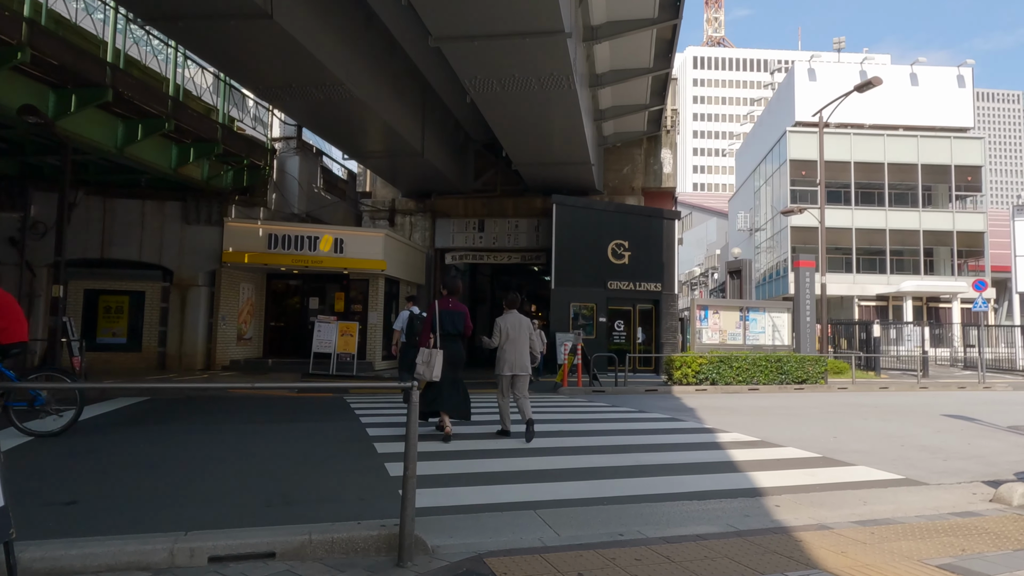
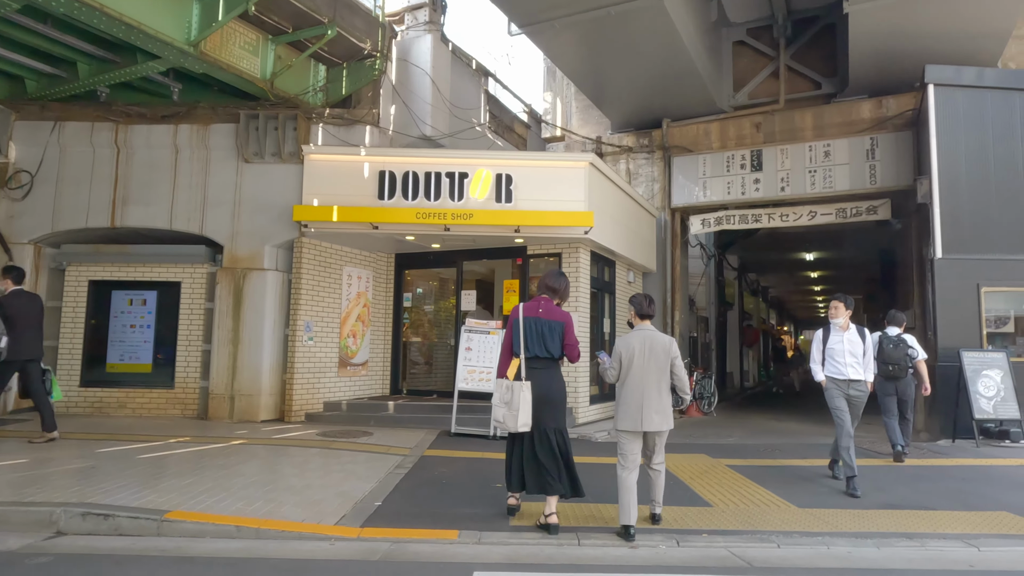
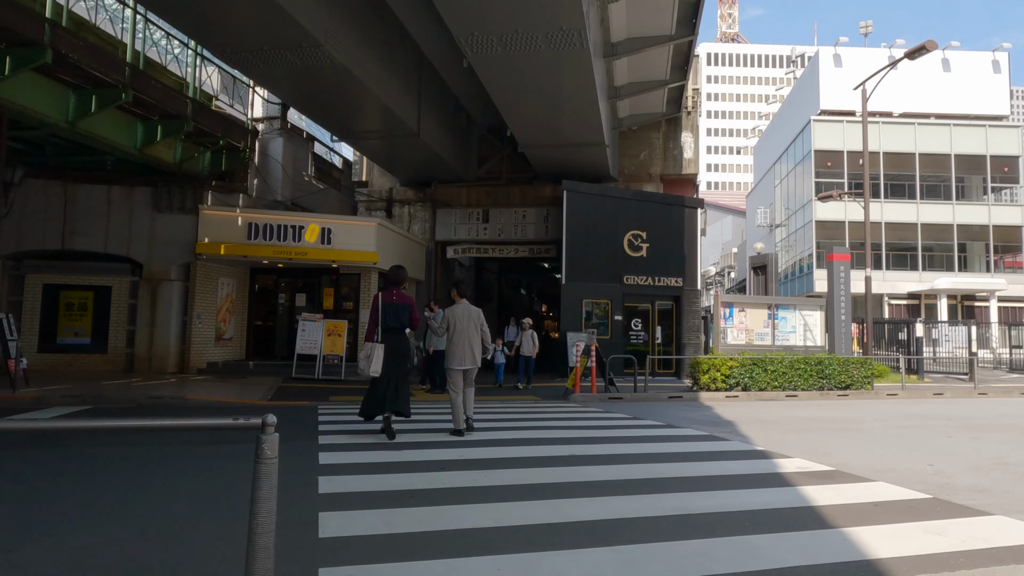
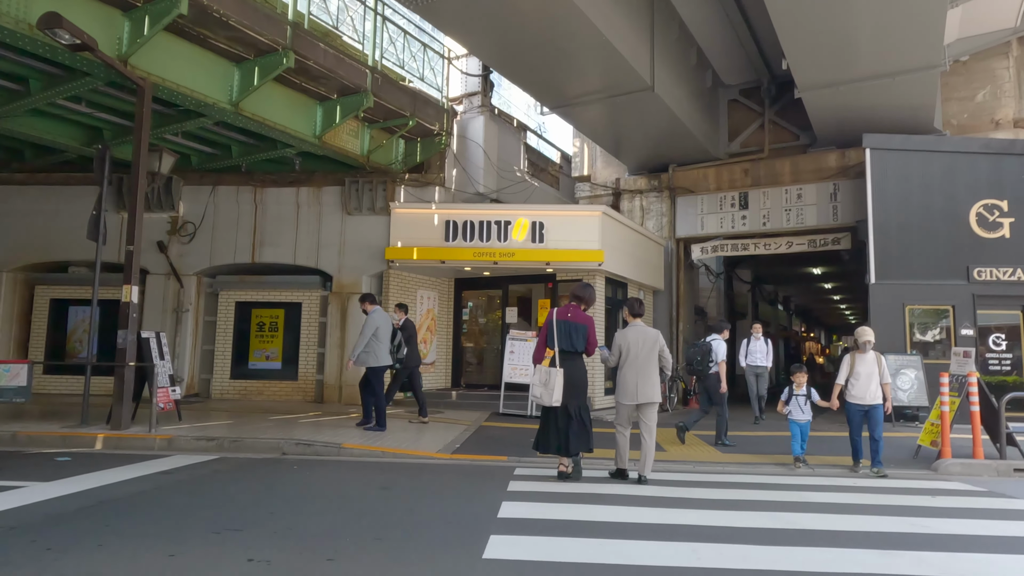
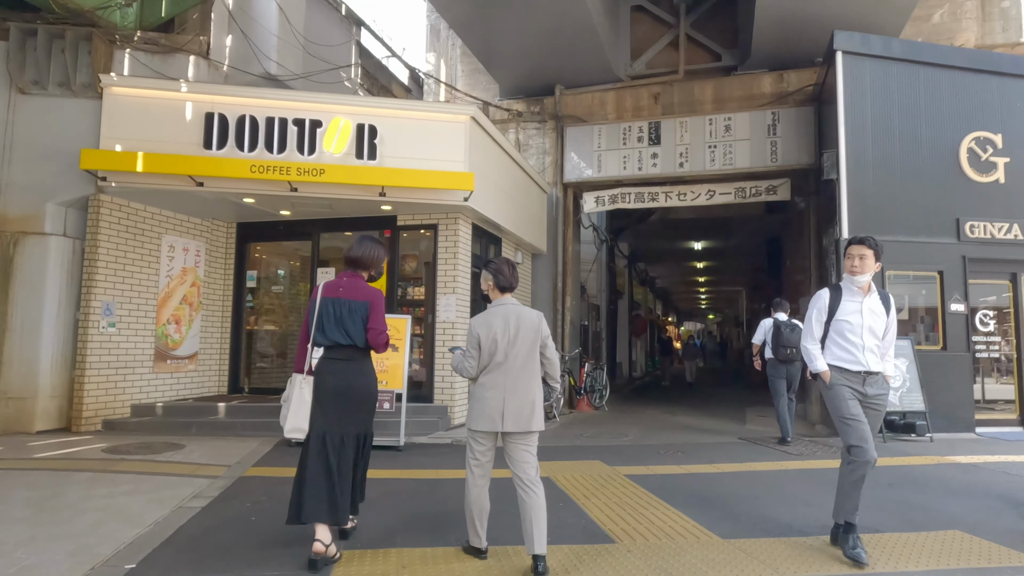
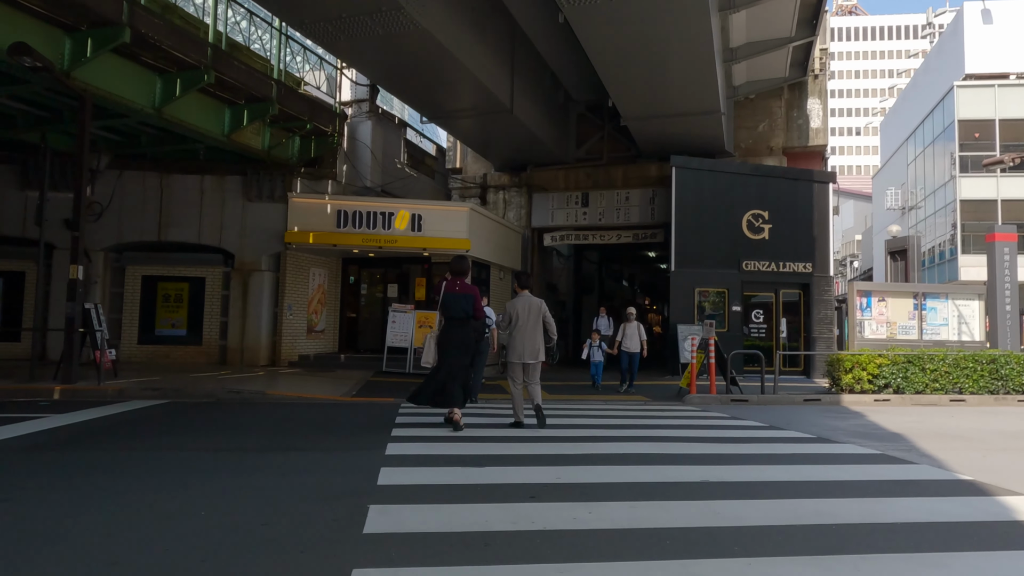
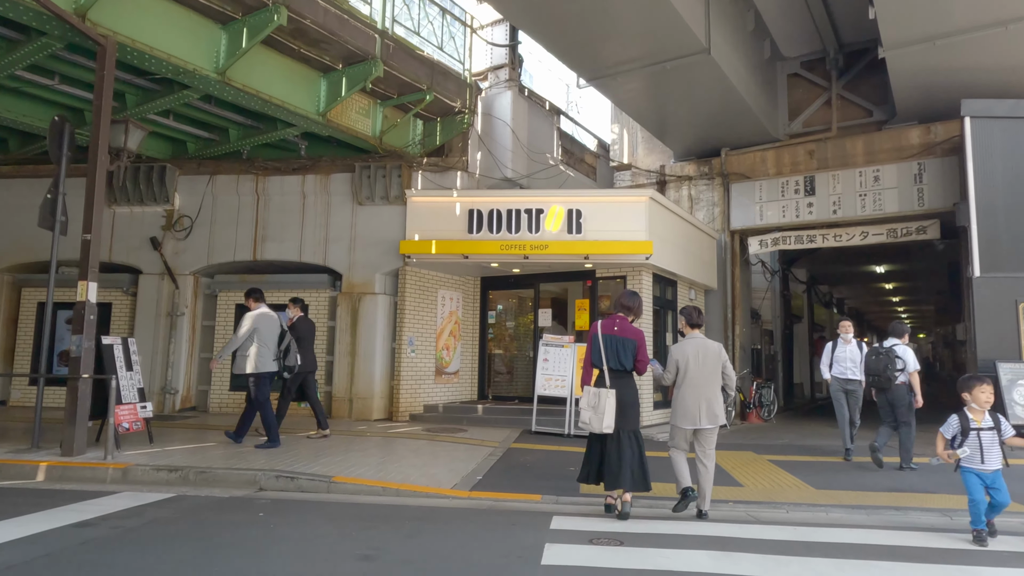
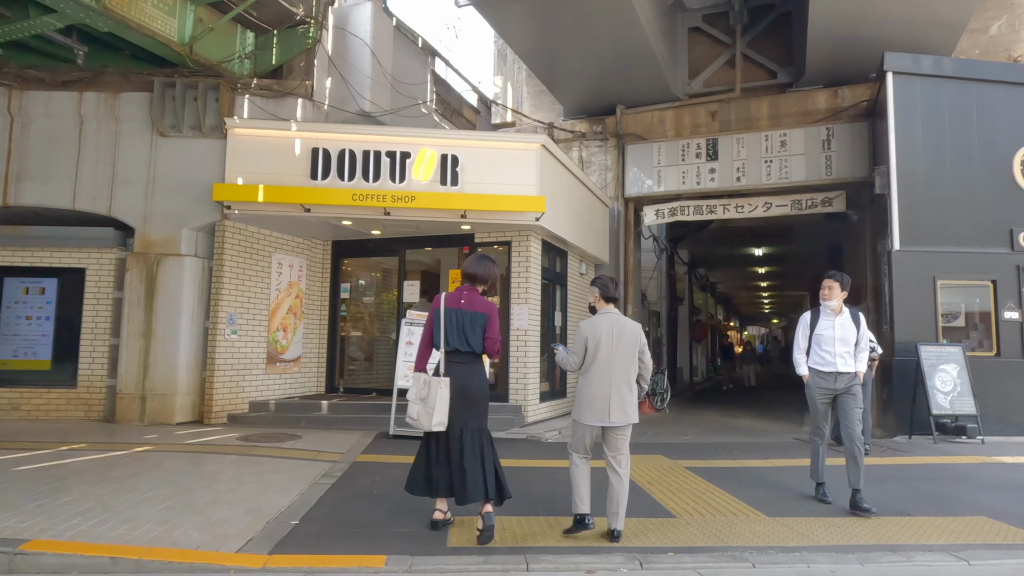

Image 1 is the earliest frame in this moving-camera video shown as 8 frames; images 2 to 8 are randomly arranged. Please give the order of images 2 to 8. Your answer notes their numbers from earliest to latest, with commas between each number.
3, 6, 4, 7, 2, 8, 5
